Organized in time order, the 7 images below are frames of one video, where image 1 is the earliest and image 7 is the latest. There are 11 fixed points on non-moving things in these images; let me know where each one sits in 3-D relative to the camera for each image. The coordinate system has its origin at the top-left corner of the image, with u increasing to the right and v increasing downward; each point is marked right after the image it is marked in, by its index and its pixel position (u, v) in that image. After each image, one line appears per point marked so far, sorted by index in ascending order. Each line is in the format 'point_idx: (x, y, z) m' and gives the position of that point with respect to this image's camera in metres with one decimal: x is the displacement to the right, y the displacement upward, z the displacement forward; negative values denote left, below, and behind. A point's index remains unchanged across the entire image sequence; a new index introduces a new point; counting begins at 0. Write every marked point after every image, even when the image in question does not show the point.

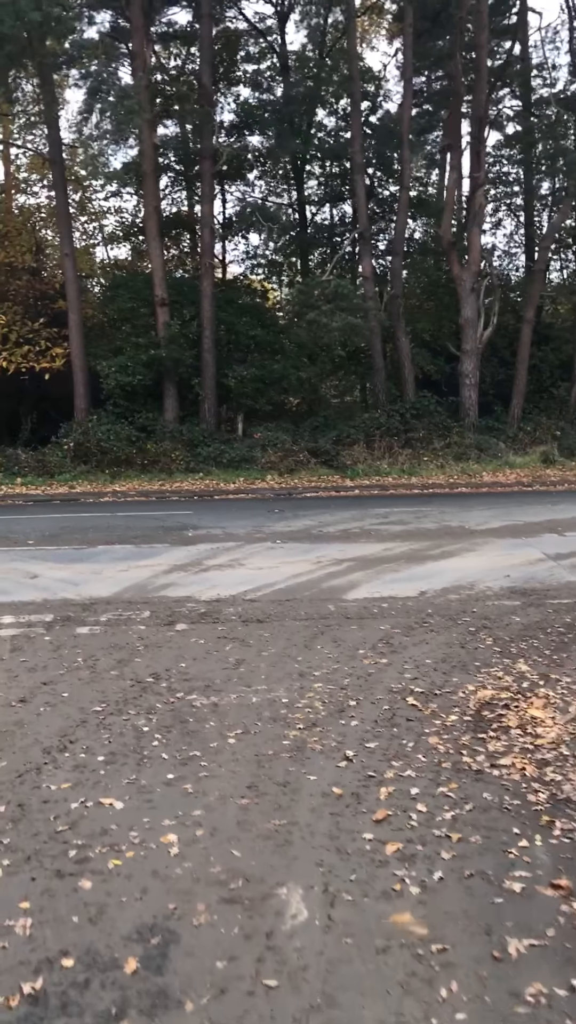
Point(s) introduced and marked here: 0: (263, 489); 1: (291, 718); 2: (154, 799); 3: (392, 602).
0: (-0.5, +0.4, +16.9) m
1: (0.0, -1.3, +5.7) m
2: (-0.7, -1.5, +4.7) m
3: (+1.0, -0.9, +8.4) m
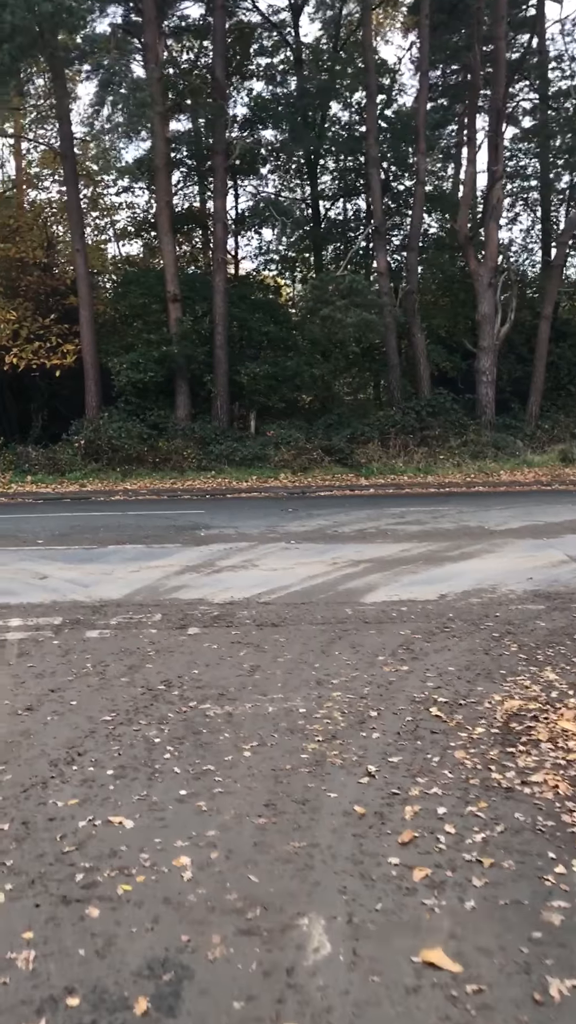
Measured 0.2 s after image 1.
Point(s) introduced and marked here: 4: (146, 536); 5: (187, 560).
0: (-0.2, +0.4, +16.7) m
1: (+0.1, -1.3, +5.5) m
2: (-0.6, -1.5, +4.5) m
3: (+1.1, -0.9, +8.2) m
4: (-1.8, -0.3, +11.5) m
5: (-1.2, -0.5, +10.1) m
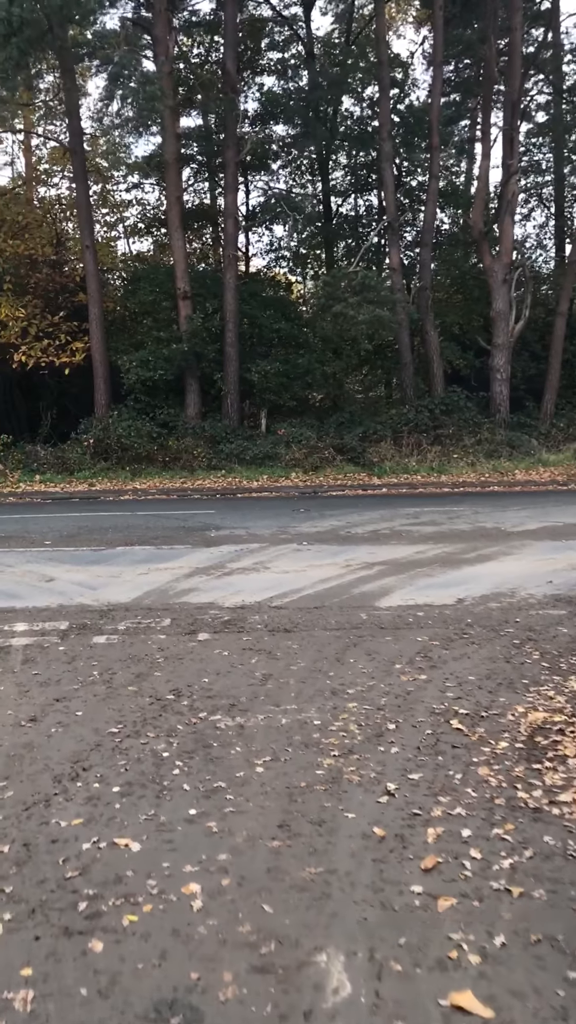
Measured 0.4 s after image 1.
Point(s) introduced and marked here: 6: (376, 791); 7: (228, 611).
0: (0.0, +0.4, +16.4) m
1: (+0.2, -1.4, +5.2) m
2: (-0.5, -1.5, +4.2) m
3: (+1.2, -0.9, +7.9) m
4: (-1.7, -0.3, +11.3) m
5: (-1.0, -0.6, +9.9) m
6: (+0.5, -1.5, +4.7) m
7: (-0.5, -0.9, +8.0) m
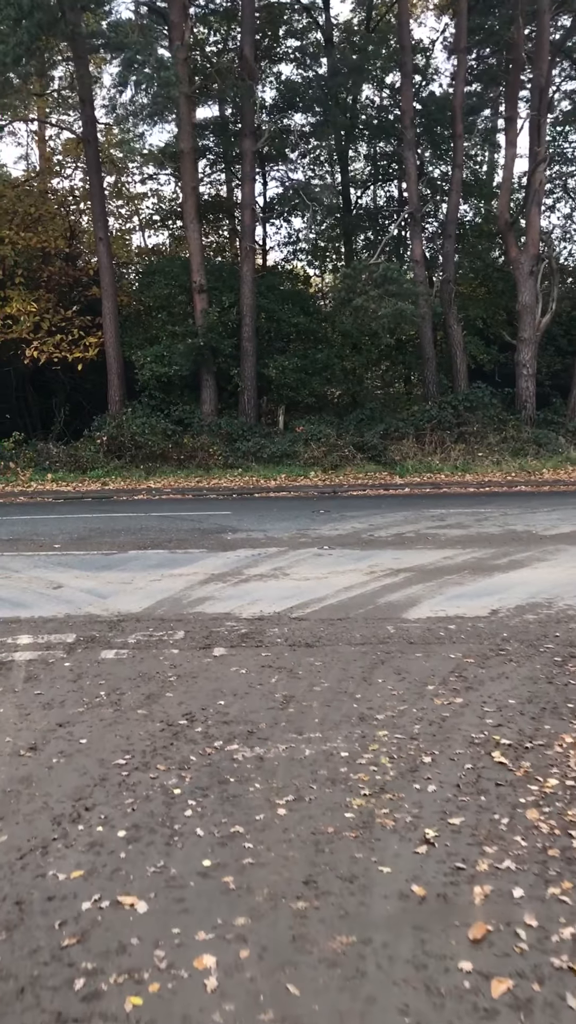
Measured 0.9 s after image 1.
0: (+0.3, +0.4, +15.9) m
1: (+0.3, -1.4, +4.7) m
2: (-0.4, -1.6, +3.7) m
3: (+1.4, -0.9, +7.4) m
4: (-1.4, -0.3, +10.8) m
5: (-0.8, -0.6, +9.4) m
6: (+0.6, -1.5, +4.1) m
7: (-0.4, -0.9, +7.5) m
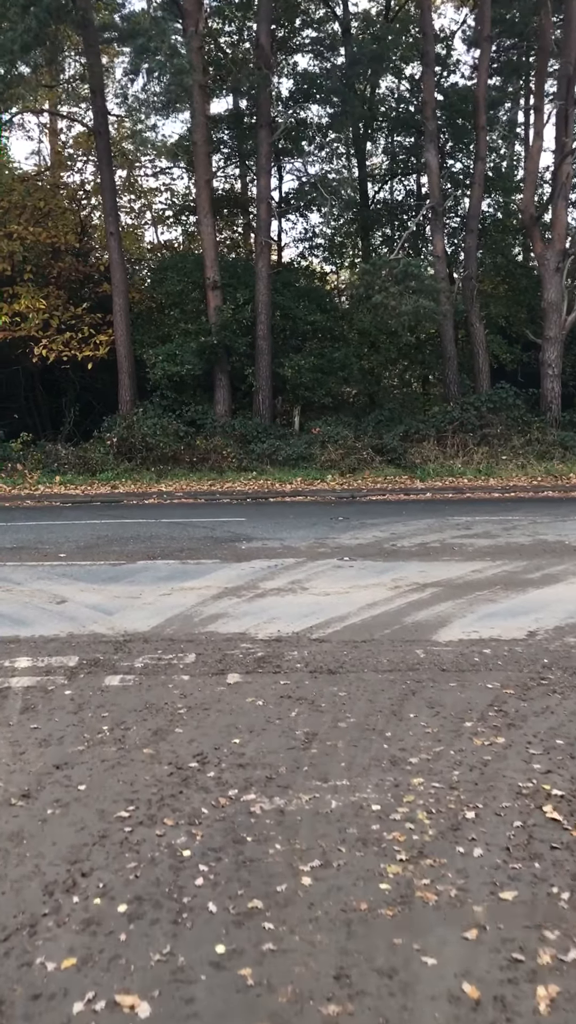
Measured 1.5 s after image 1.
0: (+0.6, +0.4, +15.3) m
1: (+0.5, -1.5, +4.1) m
2: (-0.3, -1.7, +3.2) m
3: (+1.6, -1.0, +6.8) m
4: (-1.2, -0.4, +10.3) m
5: (-0.6, -0.7, +8.8) m
6: (+0.7, -1.6, +3.6) m
7: (-0.2, -1.0, +6.9) m
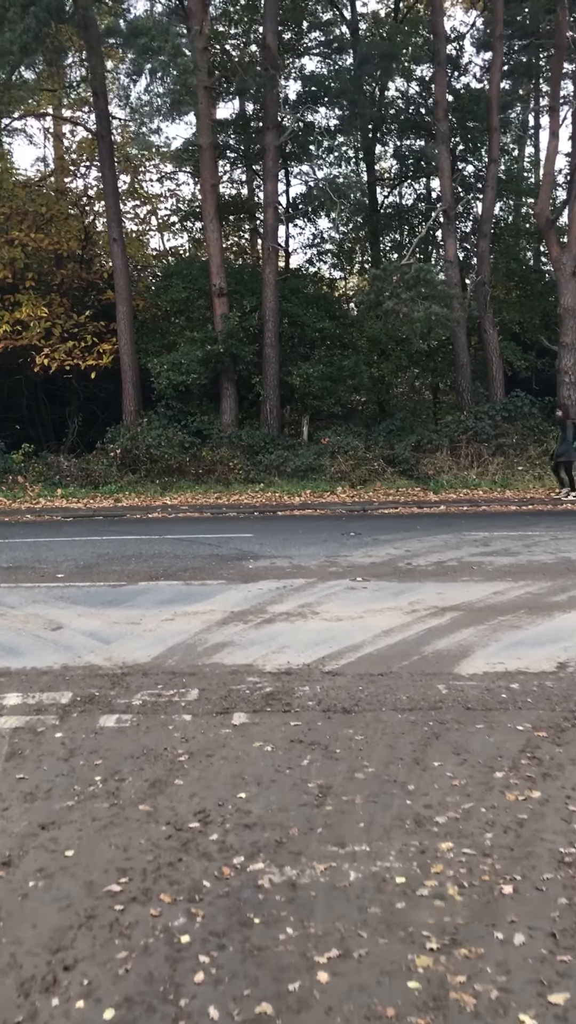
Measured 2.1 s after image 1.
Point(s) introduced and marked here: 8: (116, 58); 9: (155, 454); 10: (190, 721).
0: (+0.8, +0.1, +14.8) m
1: (+0.5, -1.7, +3.6) m
2: (-0.3, -1.8, +2.6) m
3: (+1.6, -1.2, +6.2) m
4: (-1.1, -0.6, +9.8) m
5: (-0.5, -0.9, +8.3) m
6: (+0.7, -1.8, +3.0) m
7: (-0.1, -1.2, +6.4) m
8: (-3.6, +9.7, +19.1) m
9: (-2.8, +1.2, +18.6) m
10: (-0.6, -1.3, +5.7) m
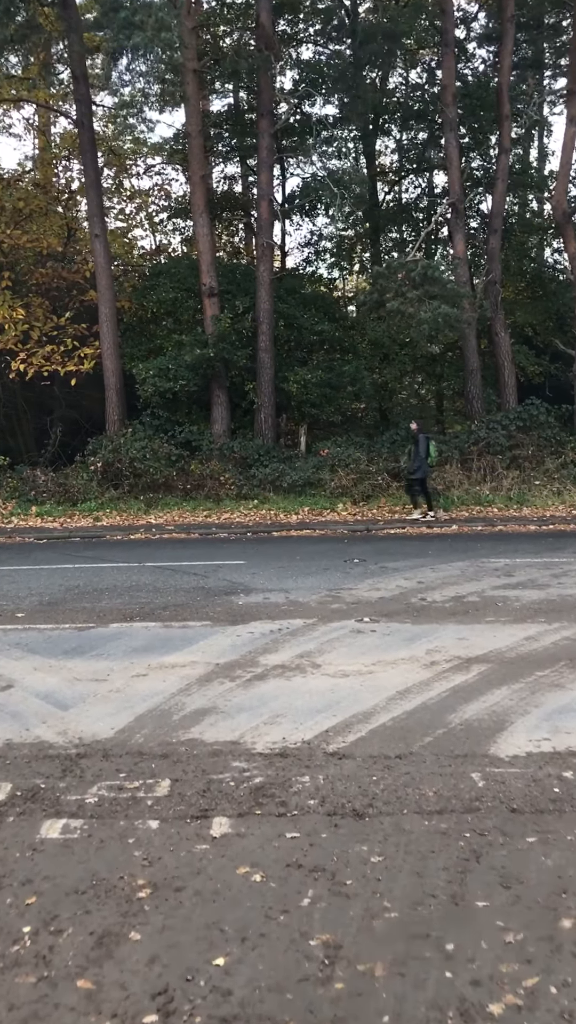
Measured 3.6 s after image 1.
0: (+0.7, -0.2, +13.5) m
1: (+0.5, -1.9, +2.3) m
2: (-0.3, -2.1, +1.4) m
3: (+1.6, -1.4, +5.0) m
4: (-1.2, -0.9, +8.5) m
5: (-0.6, -1.1, +7.1) m
6: (+0.7, -2.0, +1.8) m
7: (-0.2, -1.4, +5.1) m
8: (-3.7, +9.4, +17.9) m
9: (-2.8, +0.9, +17.3) m
10: (-0.6, -1.6, +4.4) m
